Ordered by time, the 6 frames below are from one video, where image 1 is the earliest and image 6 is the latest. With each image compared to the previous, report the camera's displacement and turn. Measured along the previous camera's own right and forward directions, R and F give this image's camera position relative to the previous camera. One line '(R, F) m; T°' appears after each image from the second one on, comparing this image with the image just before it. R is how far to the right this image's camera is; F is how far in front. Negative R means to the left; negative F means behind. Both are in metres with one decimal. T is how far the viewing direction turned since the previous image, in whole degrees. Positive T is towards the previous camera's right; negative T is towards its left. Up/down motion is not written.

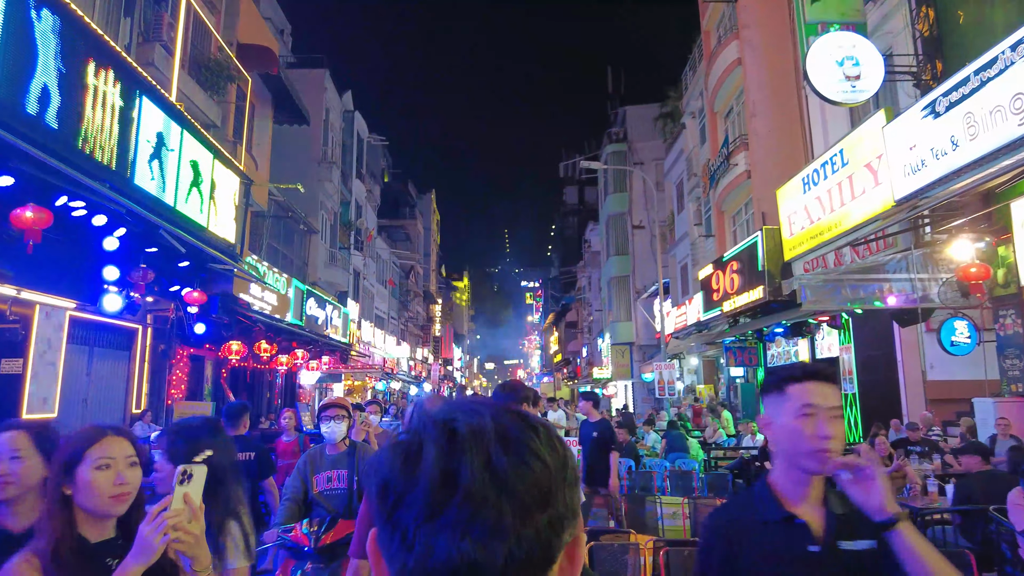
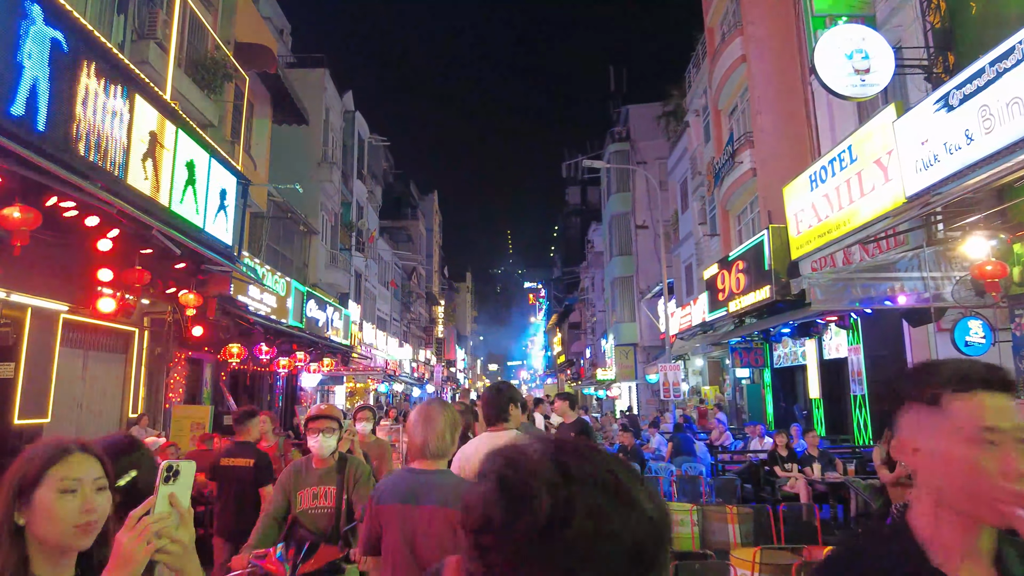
(0.0, +0.2) m; 0°
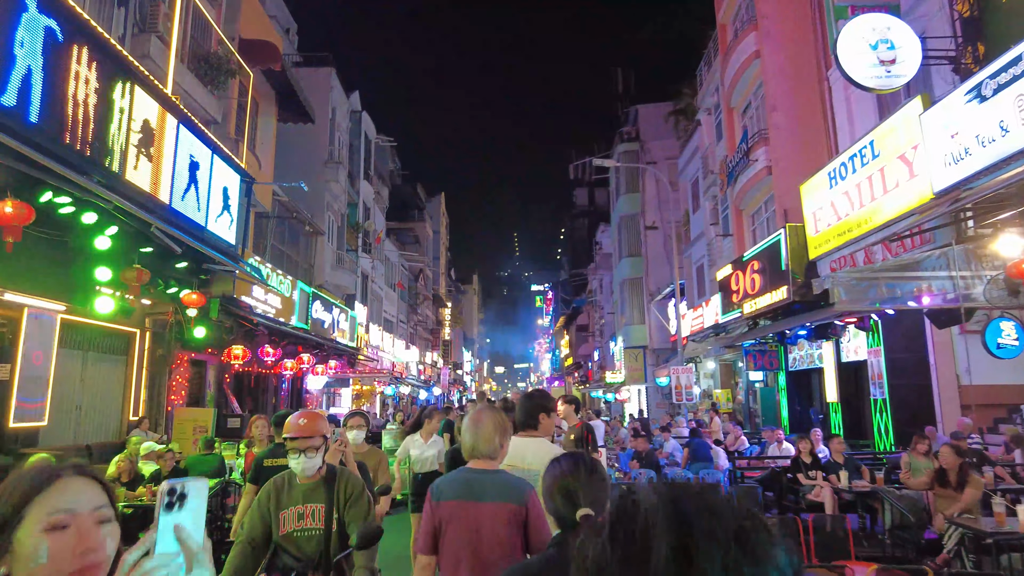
(-0.1, +0.3) m; -1°
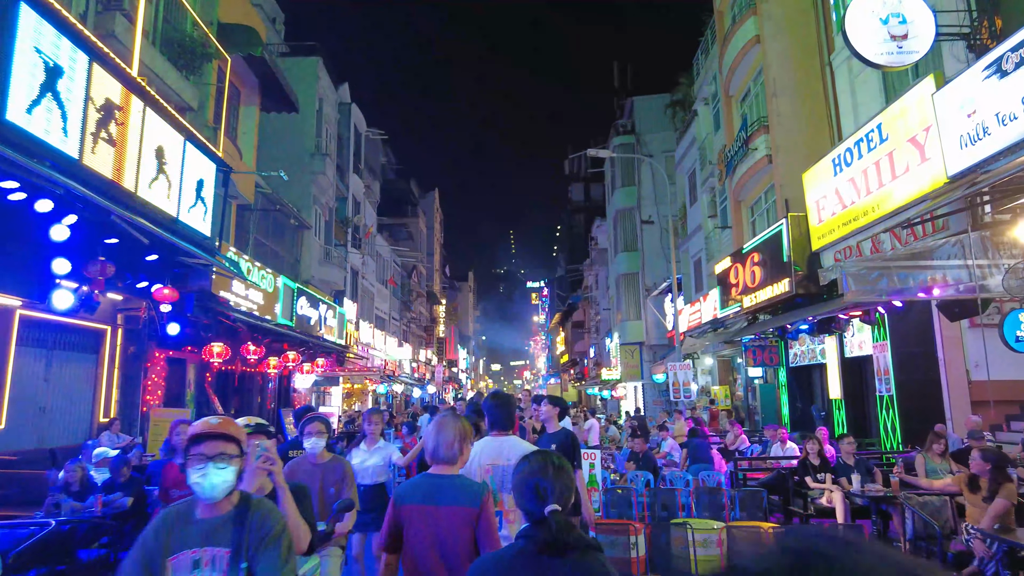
(+0.1, +0.5) m; 0°
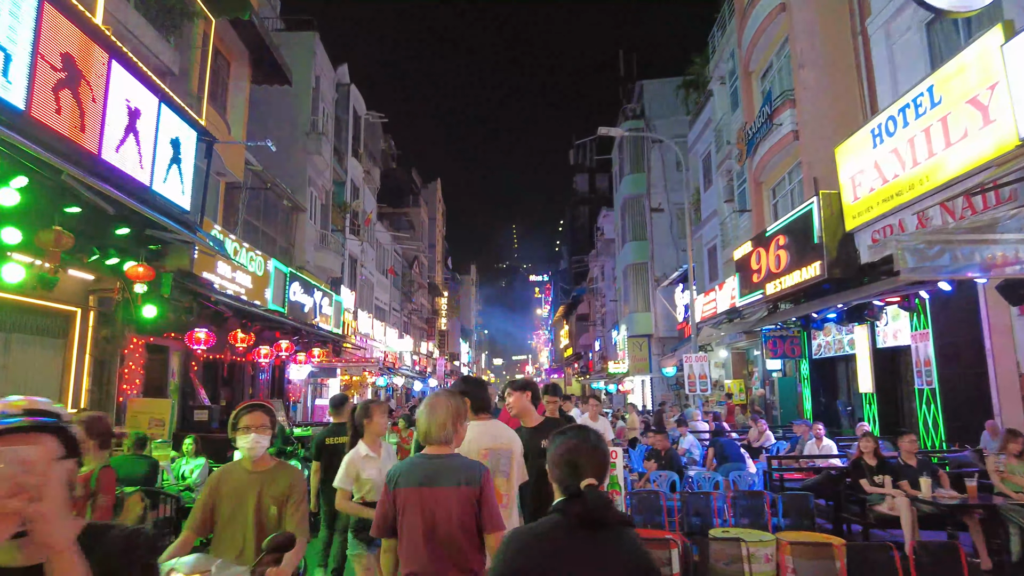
(-0.1, +1.0) m; 0°
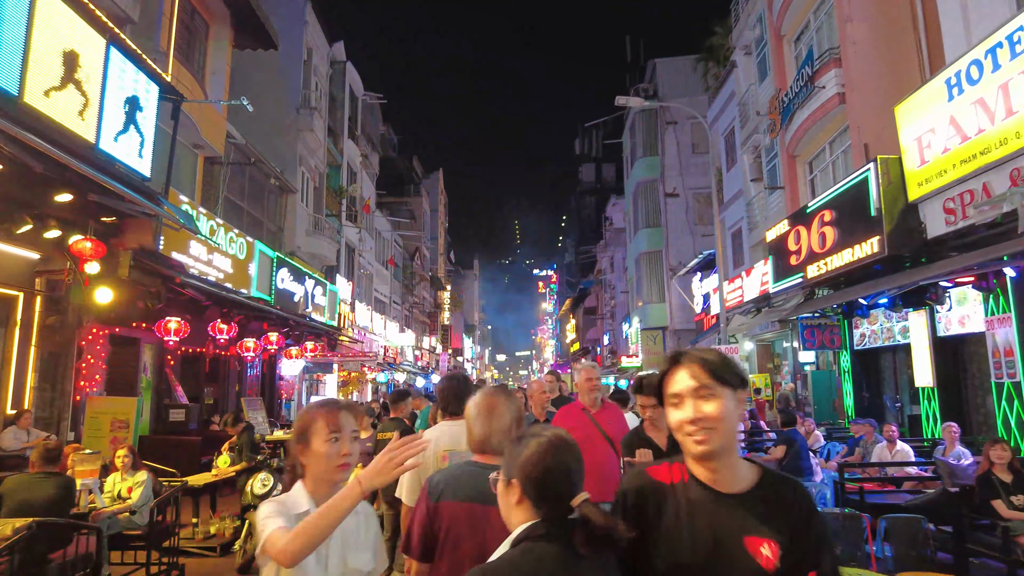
(-0.2, +1.5) m; 0°
